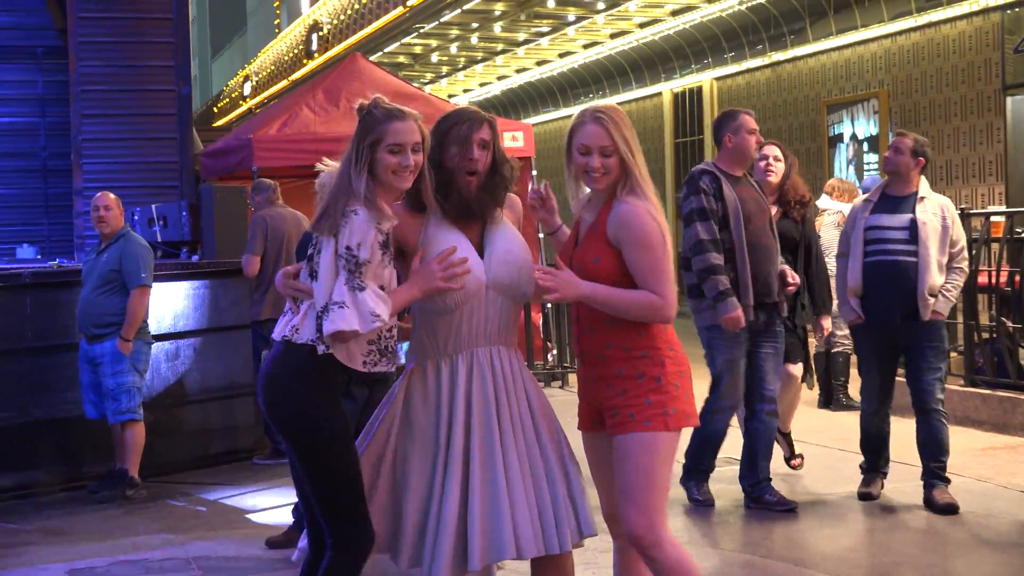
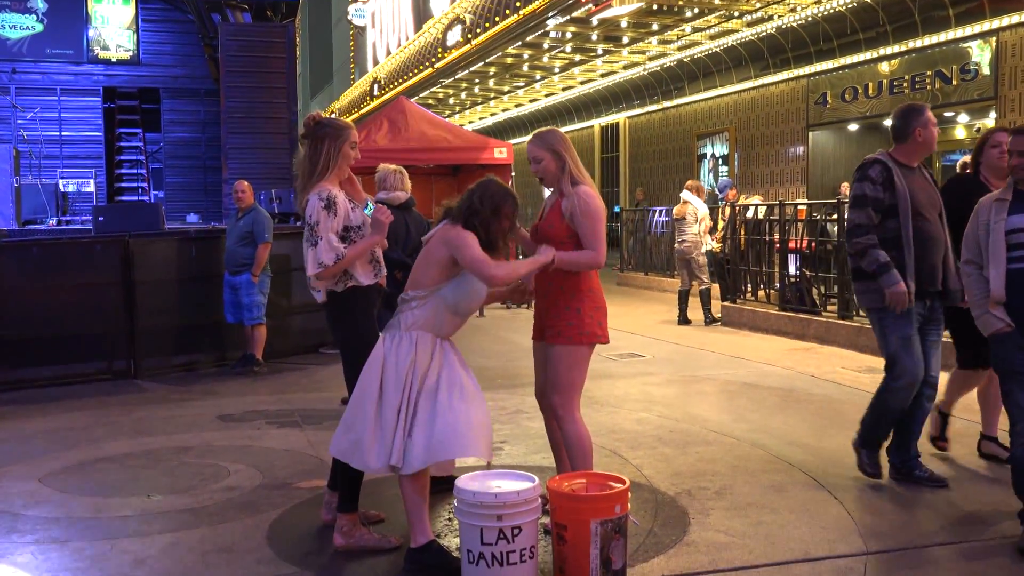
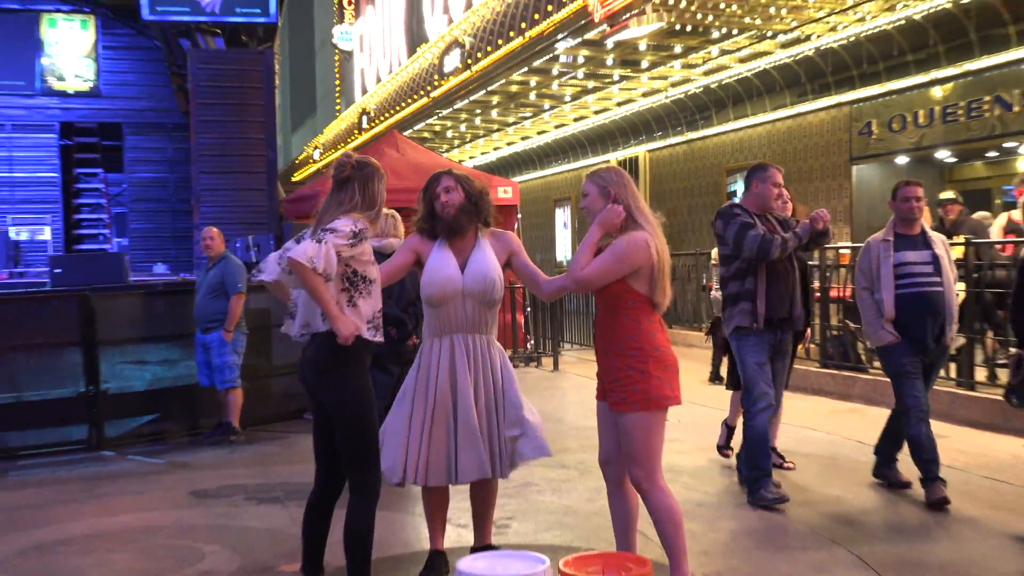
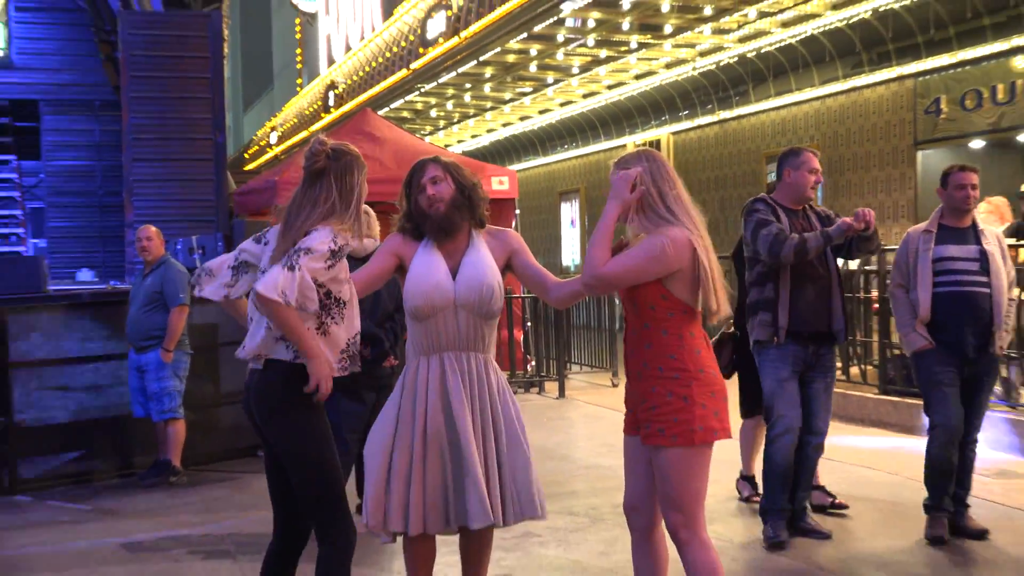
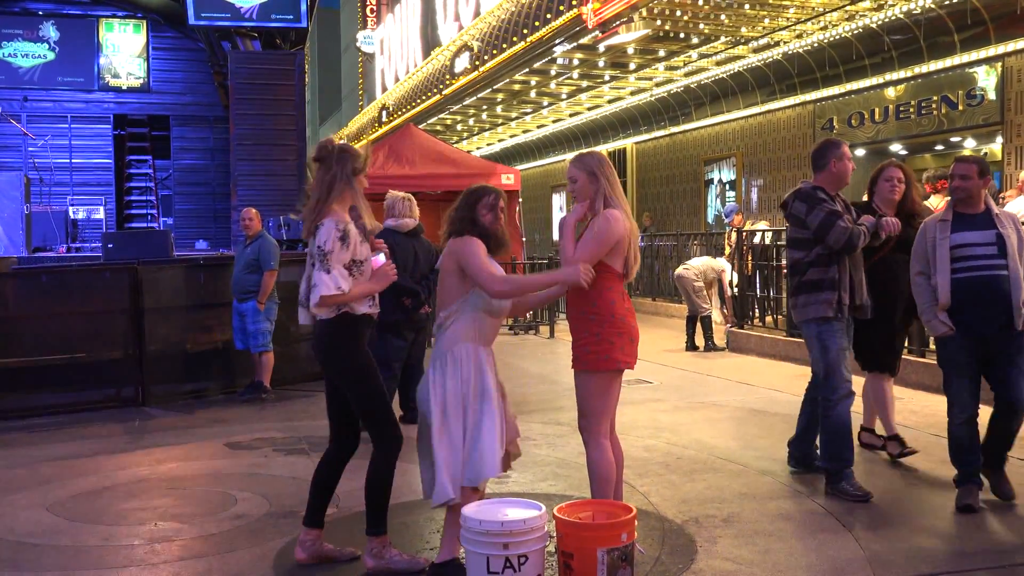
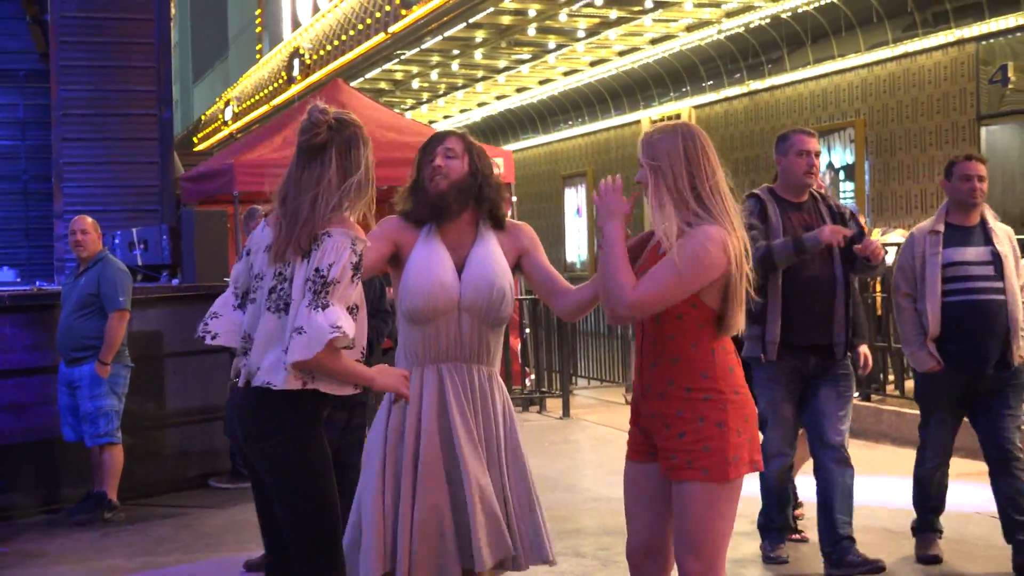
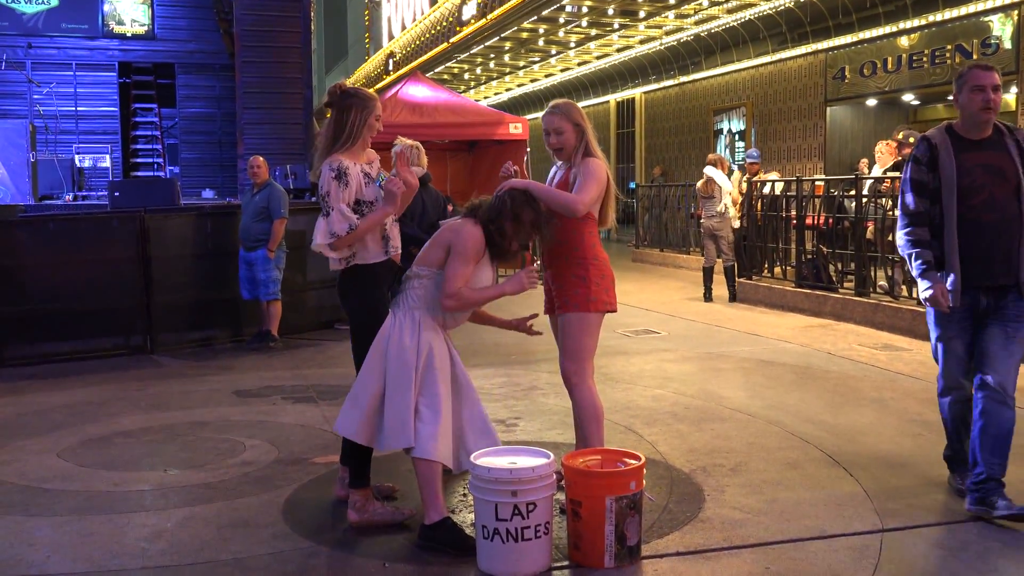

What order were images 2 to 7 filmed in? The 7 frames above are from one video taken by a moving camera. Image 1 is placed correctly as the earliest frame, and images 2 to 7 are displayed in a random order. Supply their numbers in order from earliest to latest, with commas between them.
6, 4, 3, 5, 2, 7
